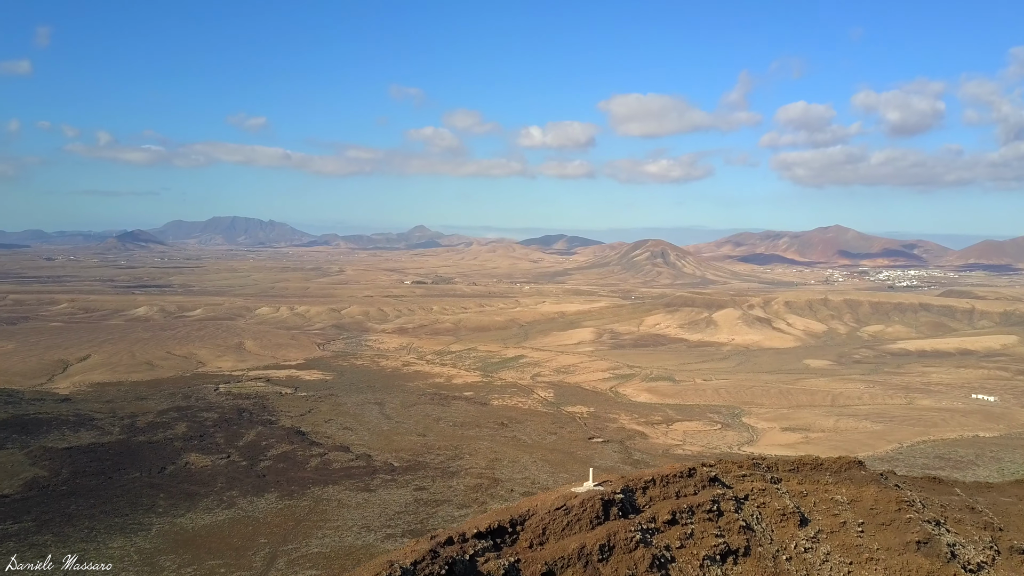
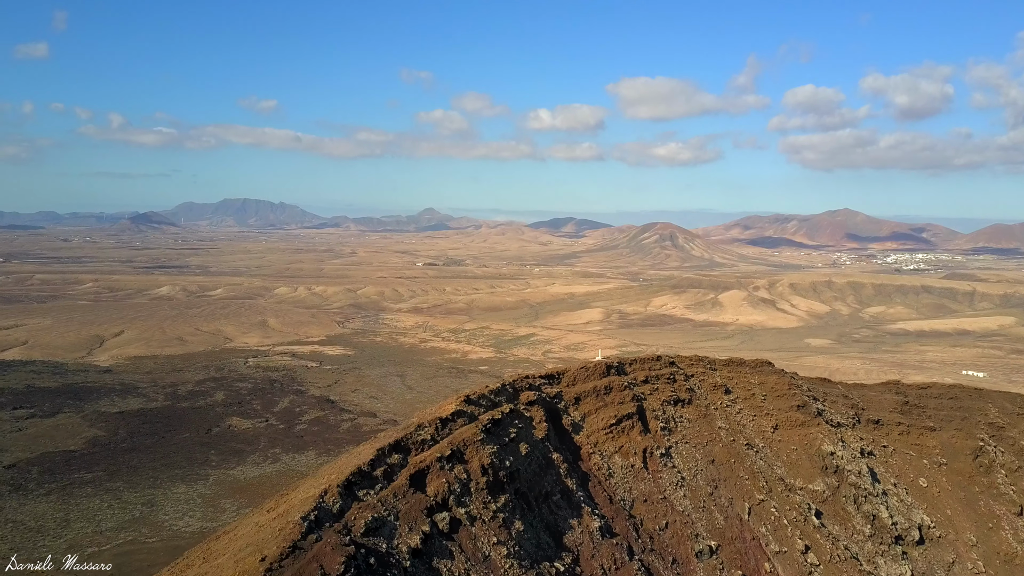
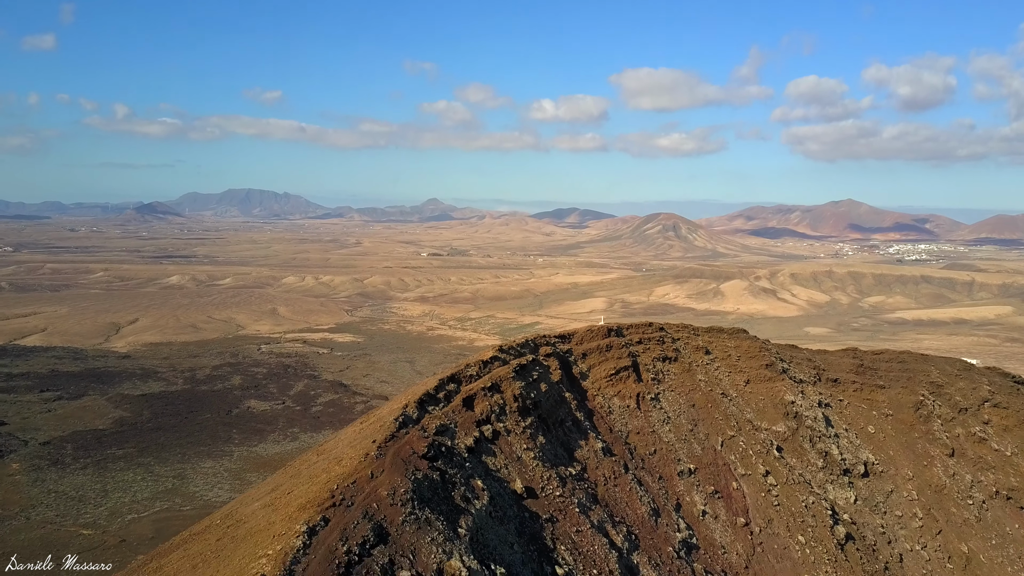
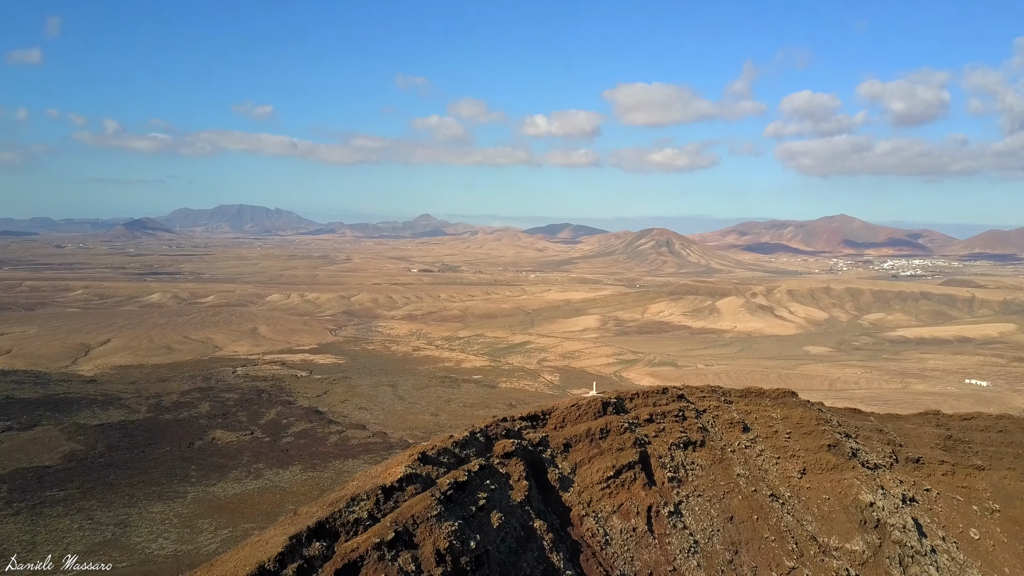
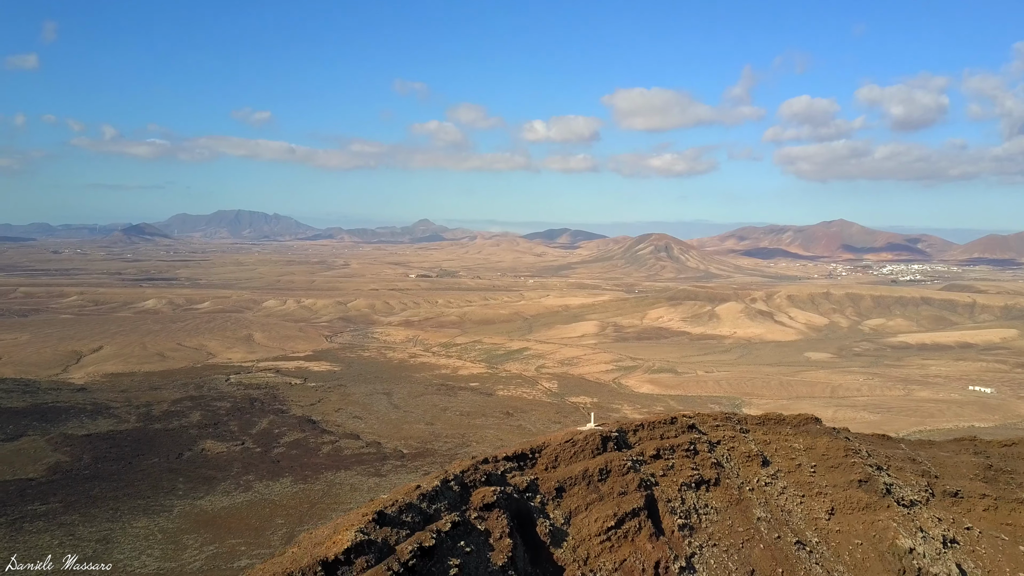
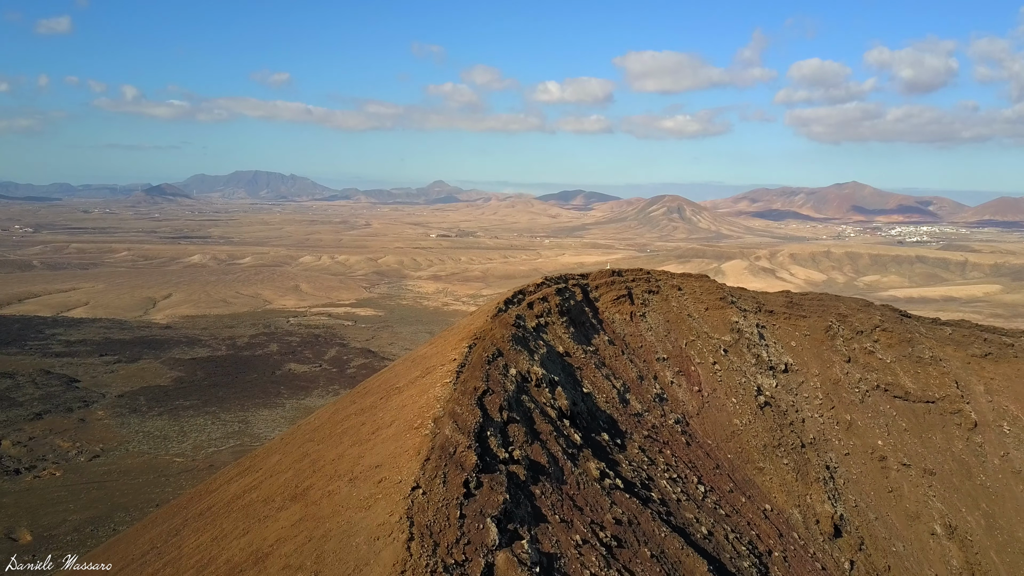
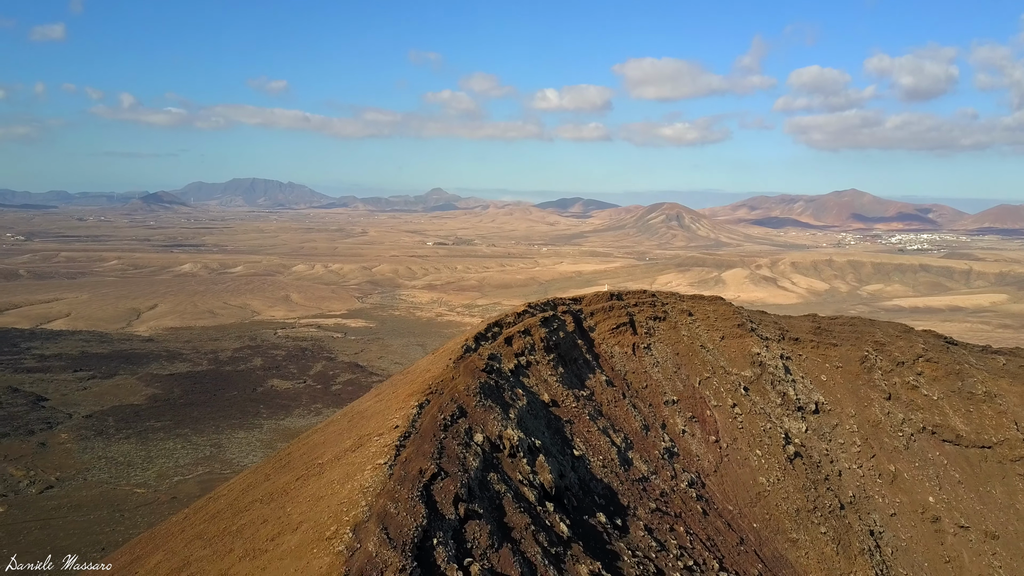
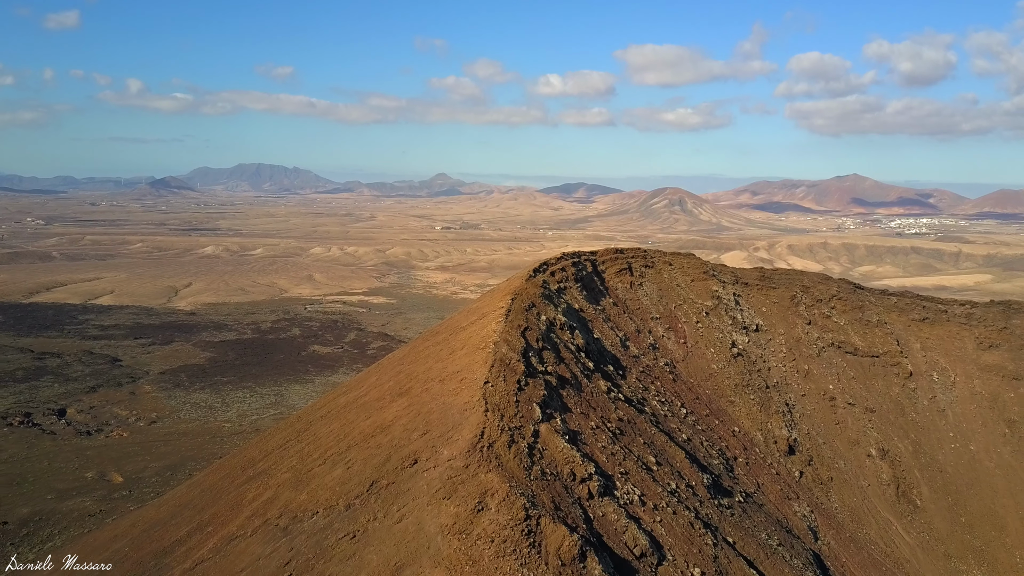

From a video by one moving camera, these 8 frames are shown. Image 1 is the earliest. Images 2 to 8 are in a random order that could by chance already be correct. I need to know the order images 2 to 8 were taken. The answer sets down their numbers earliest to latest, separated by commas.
5, 4, 2, 3, 7, 6, 8
